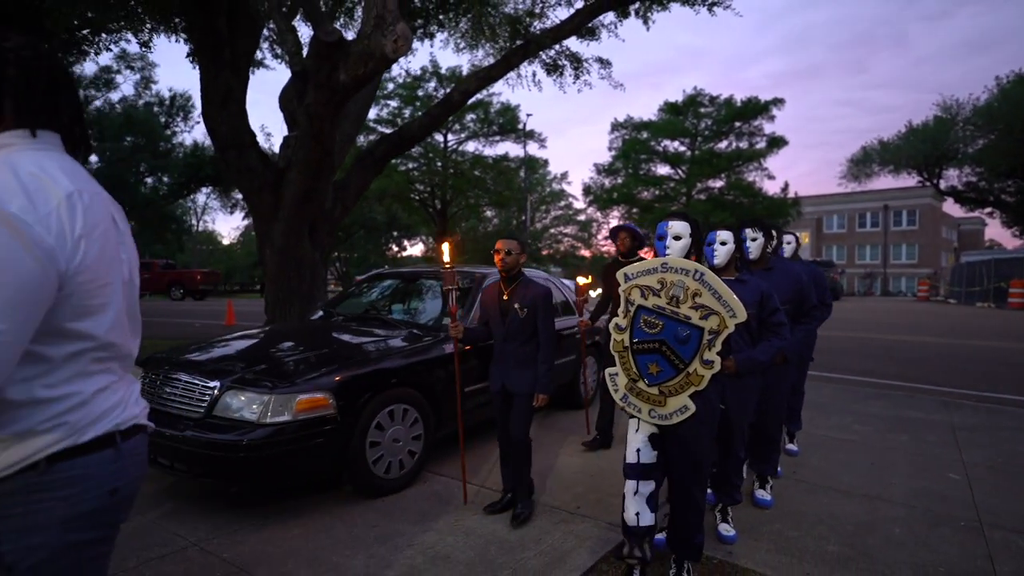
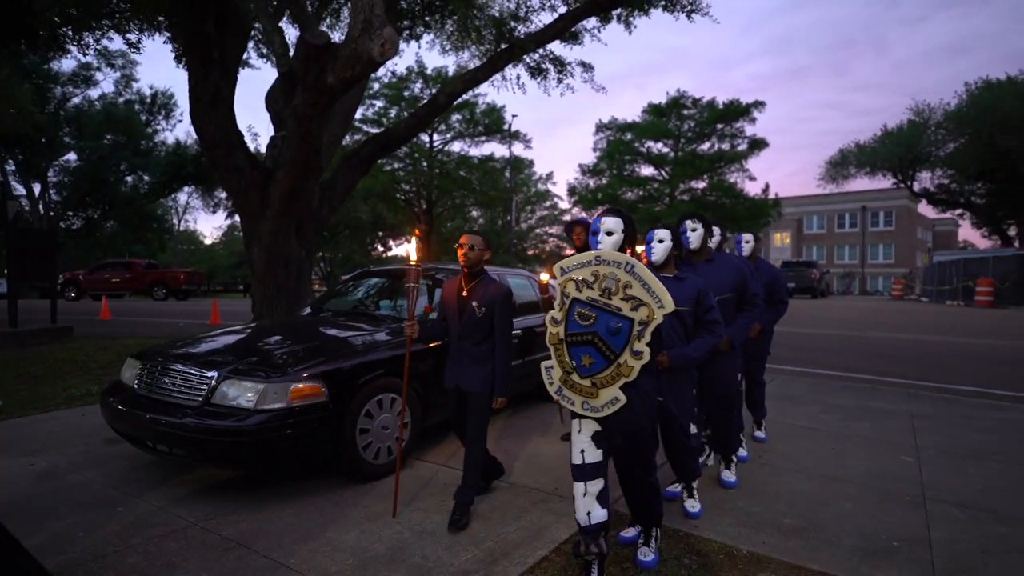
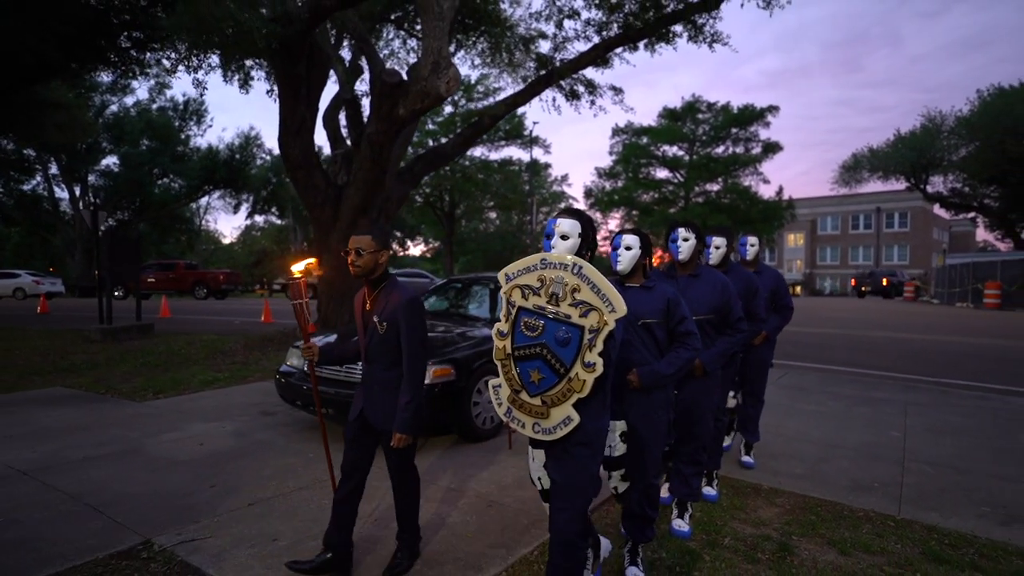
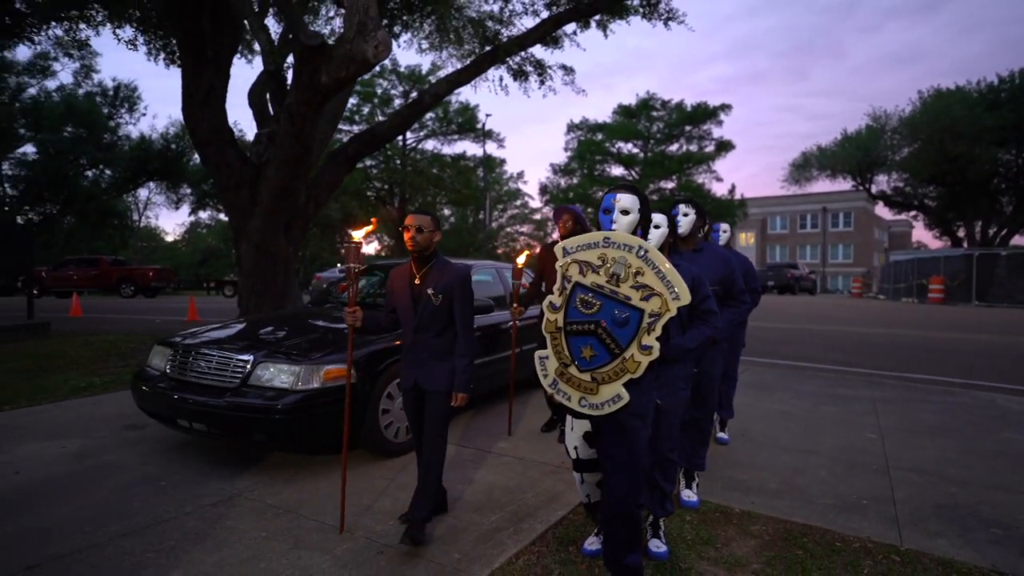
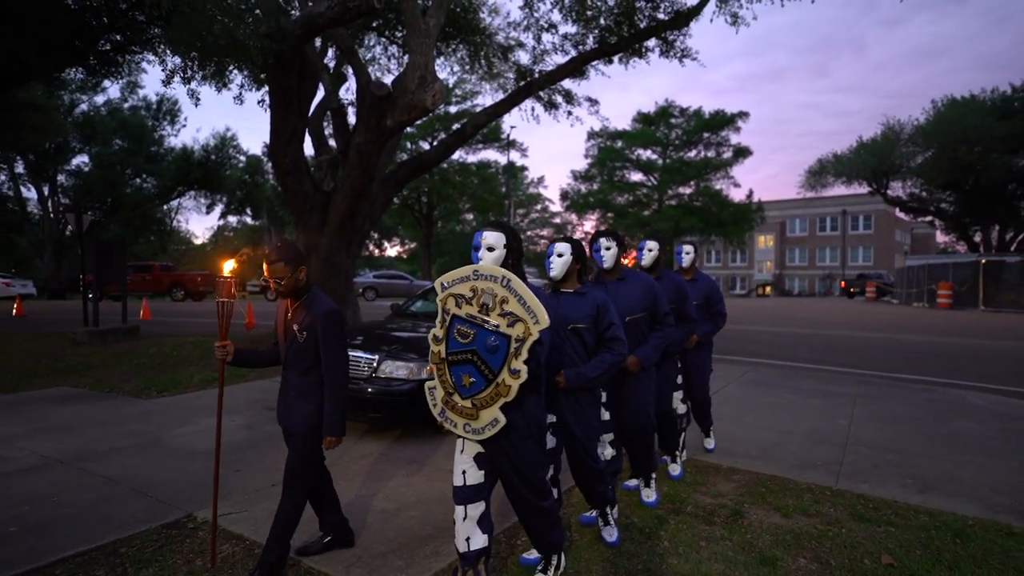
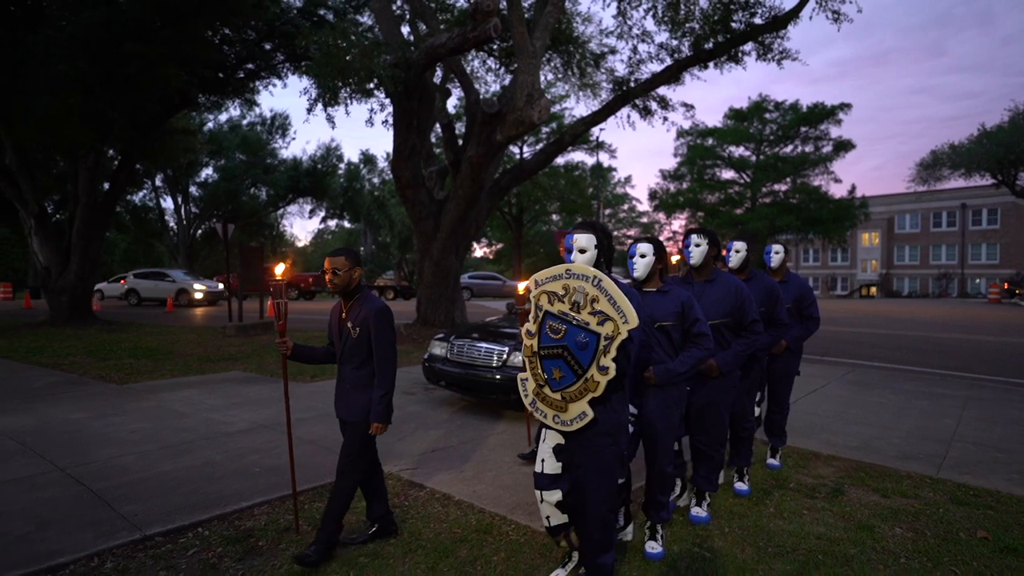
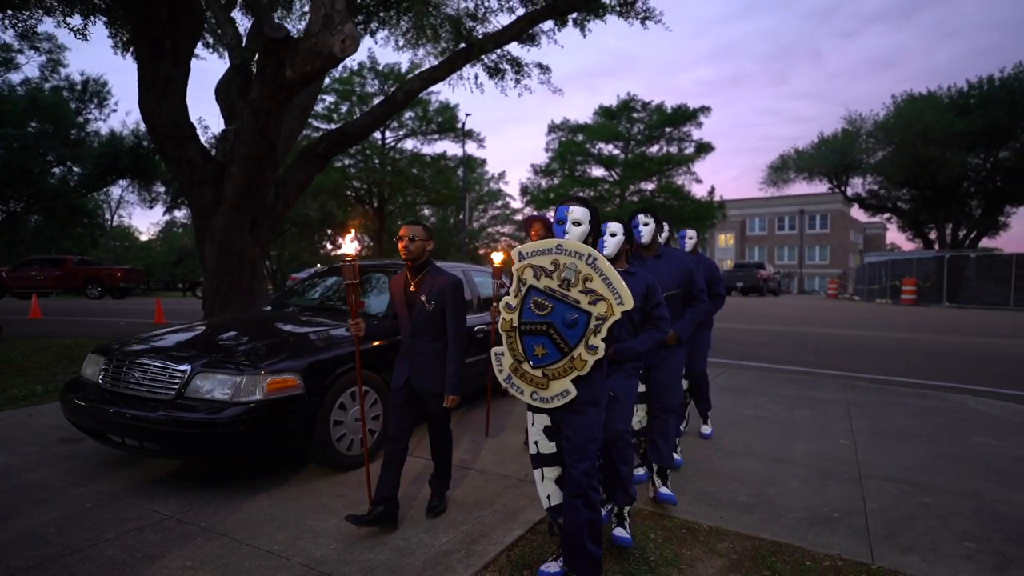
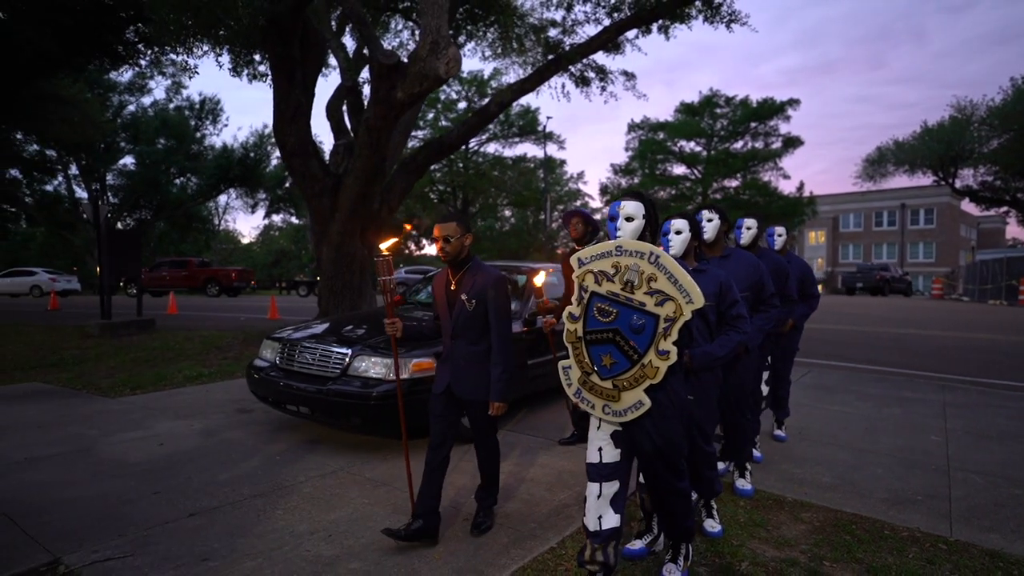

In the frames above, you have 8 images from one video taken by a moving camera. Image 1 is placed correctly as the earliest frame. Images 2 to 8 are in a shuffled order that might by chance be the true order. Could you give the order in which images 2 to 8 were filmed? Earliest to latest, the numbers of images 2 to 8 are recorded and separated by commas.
2, 7, 4, 8, 3, 5, 6
